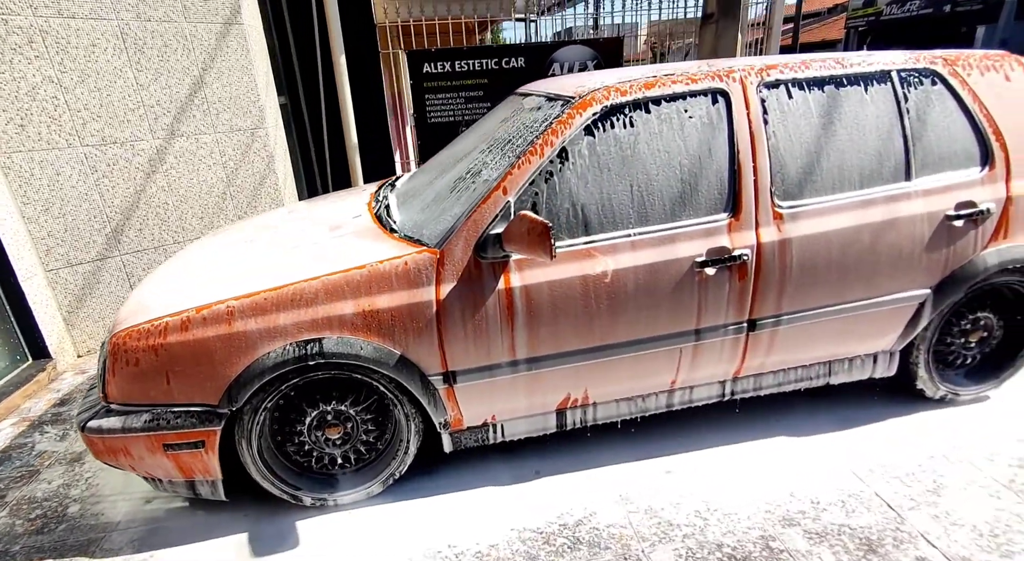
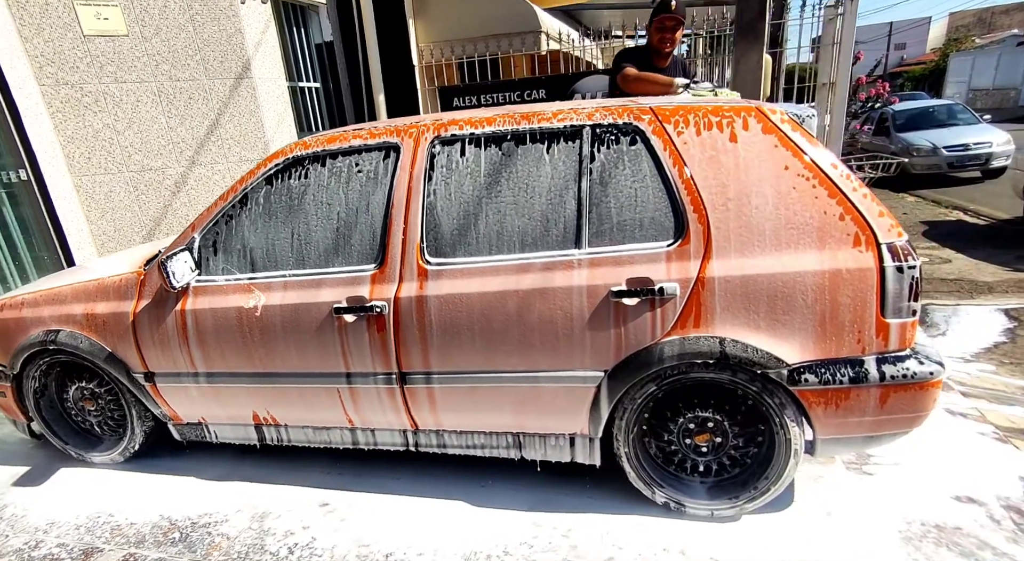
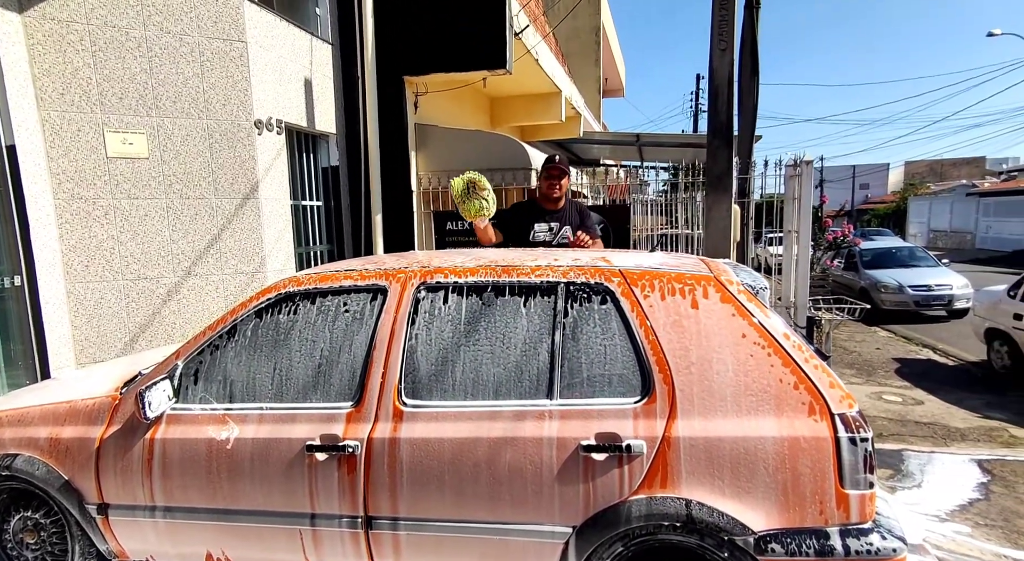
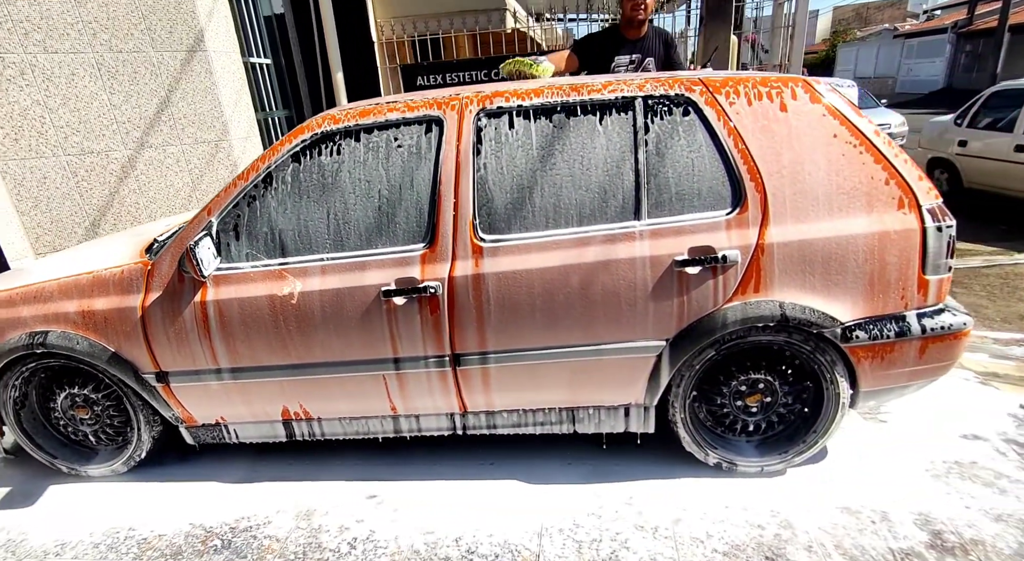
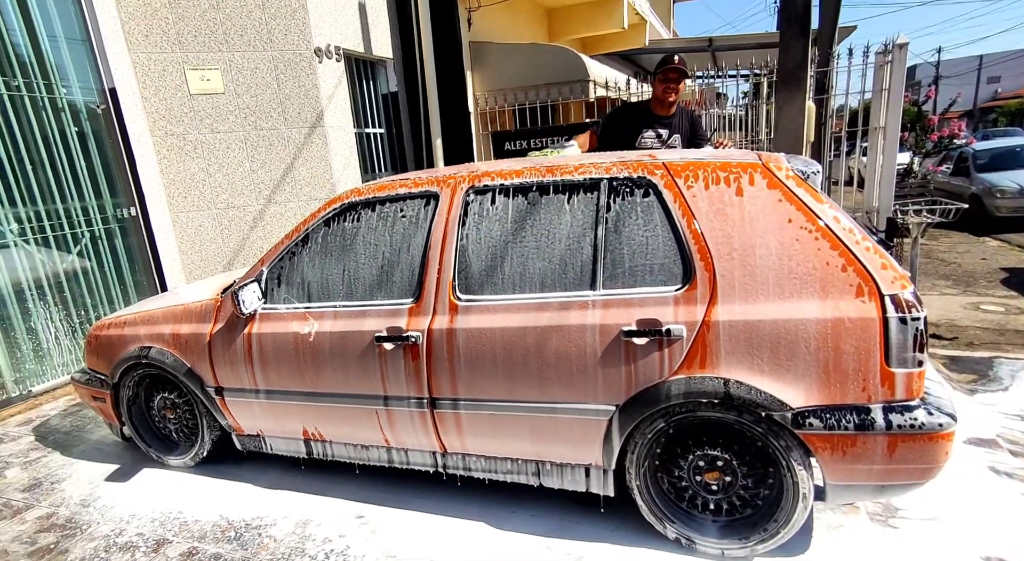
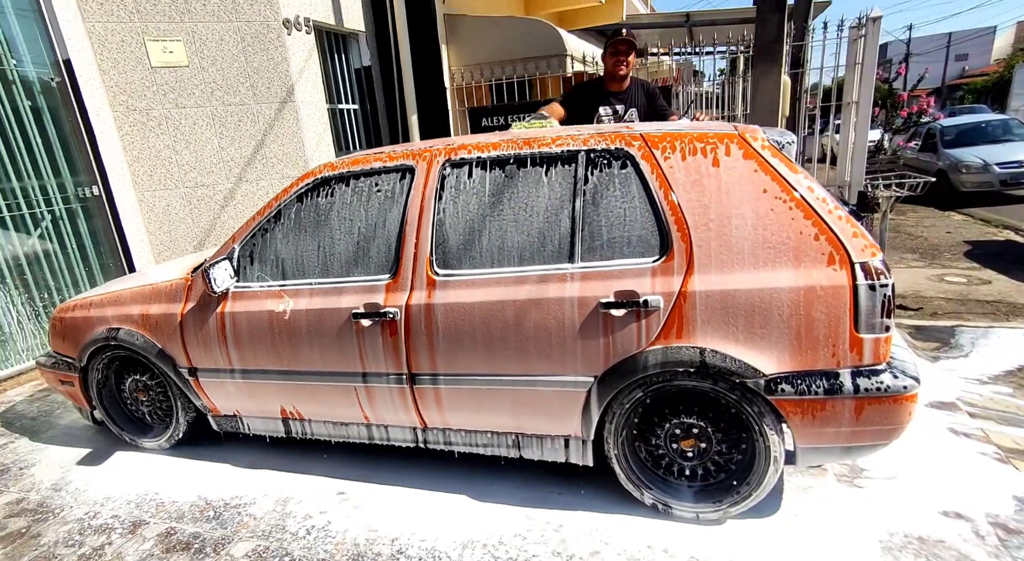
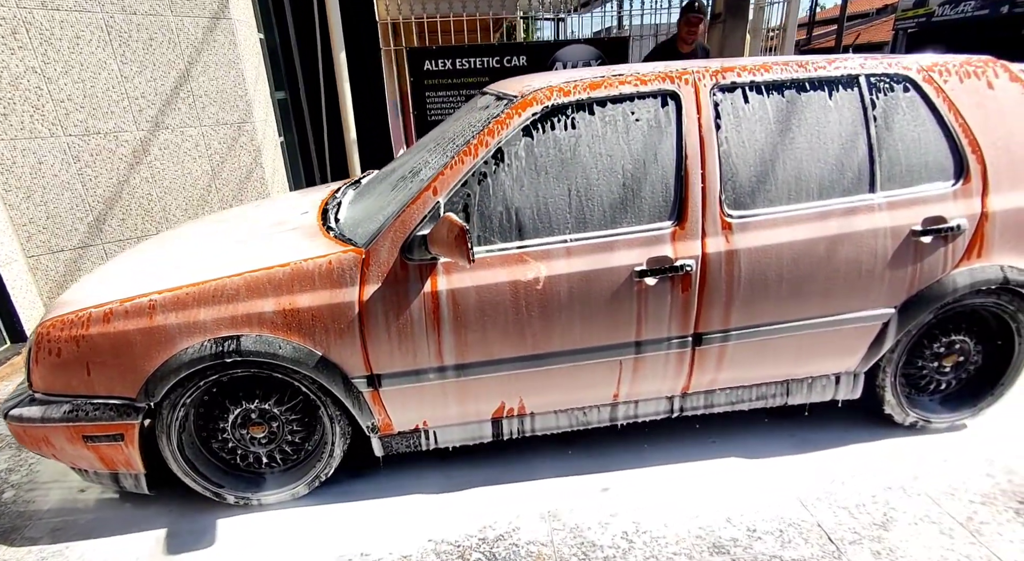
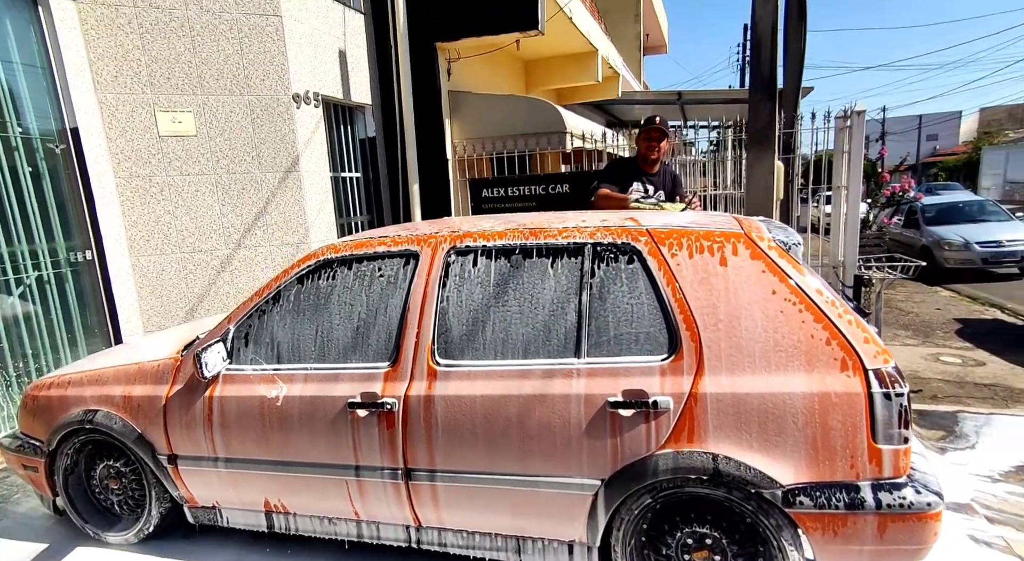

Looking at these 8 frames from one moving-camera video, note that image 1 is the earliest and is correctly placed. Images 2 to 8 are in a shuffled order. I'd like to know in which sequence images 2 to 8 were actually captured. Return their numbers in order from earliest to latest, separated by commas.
7, 4, 2, 6, 5, 8, 3
